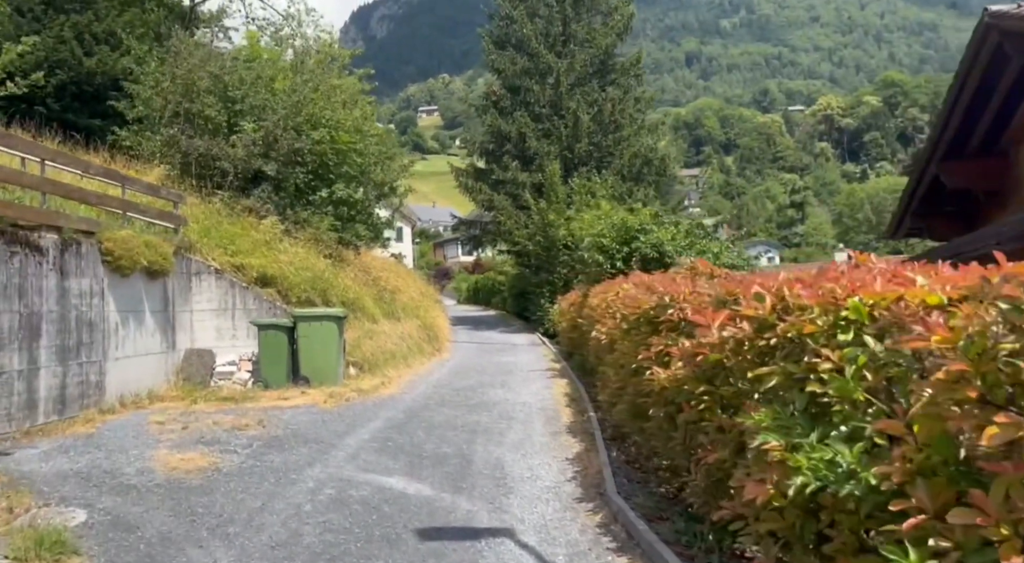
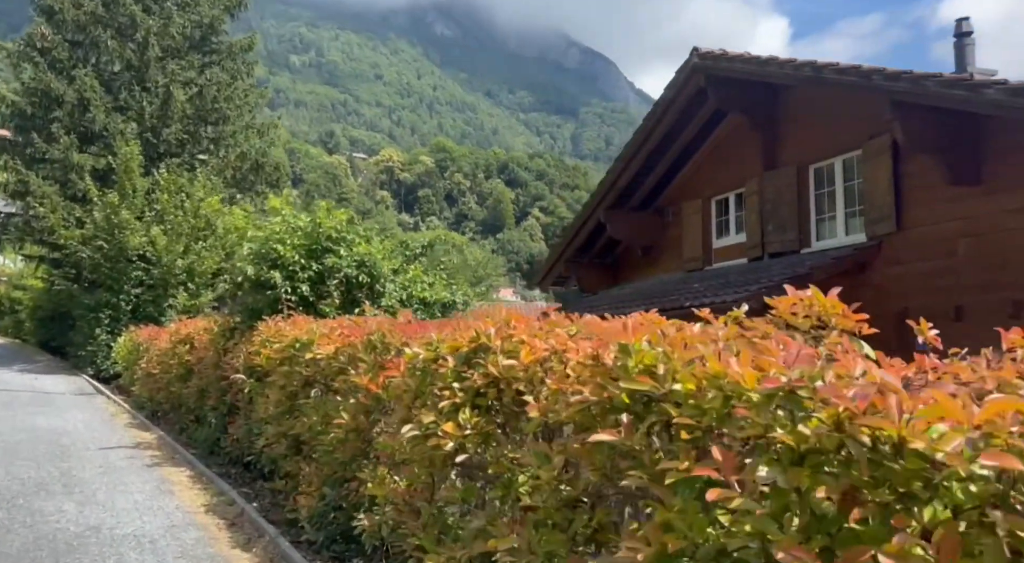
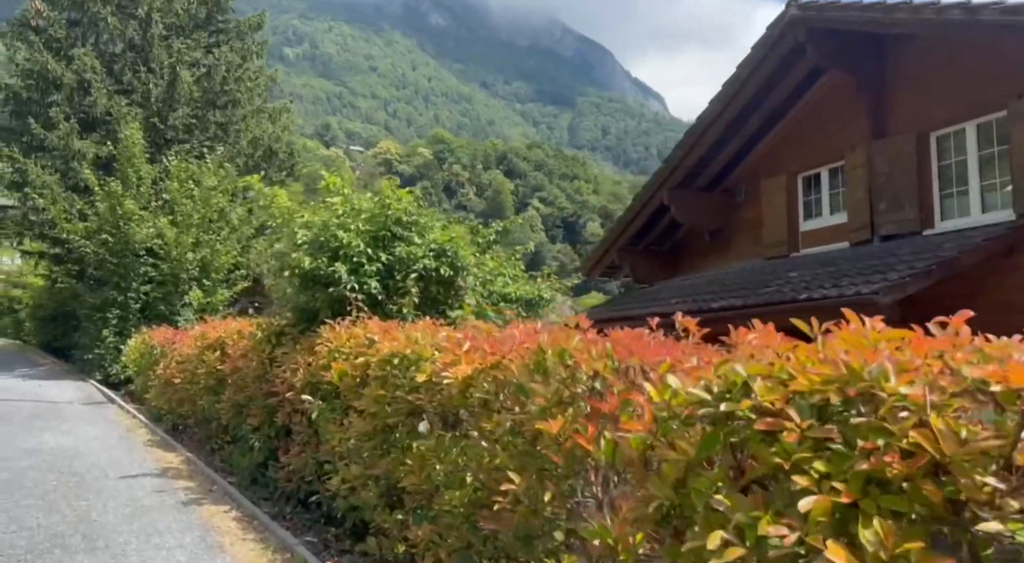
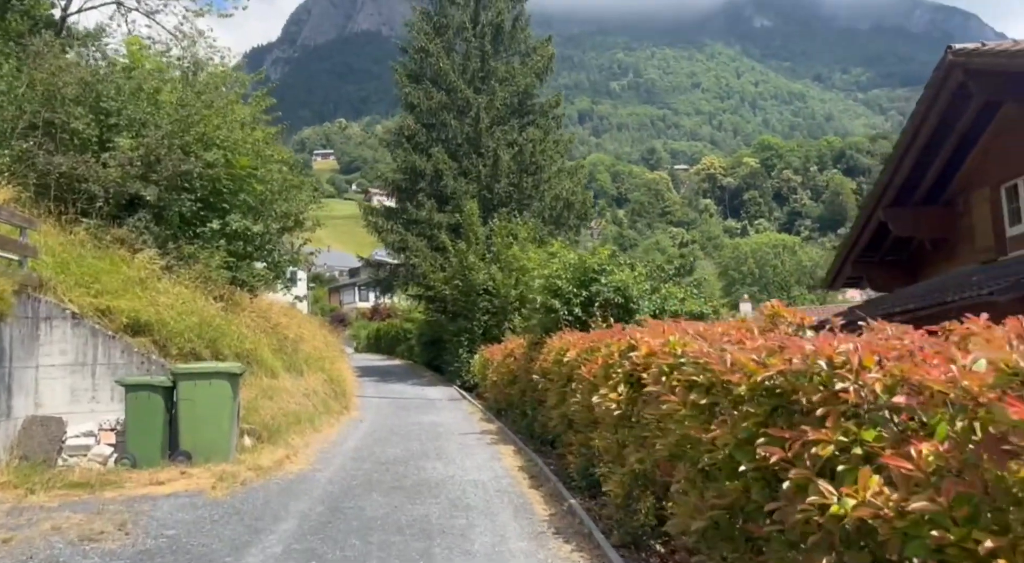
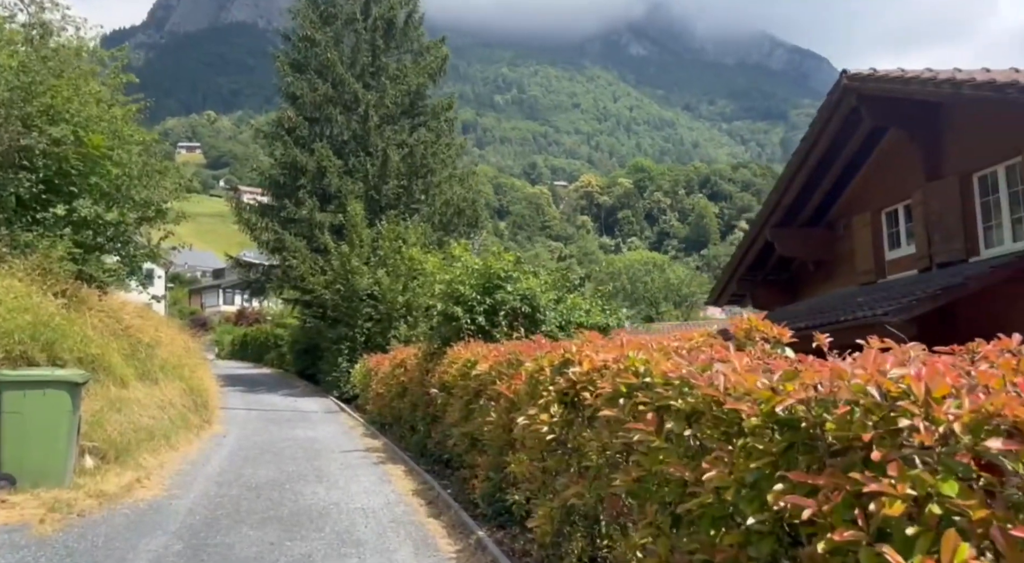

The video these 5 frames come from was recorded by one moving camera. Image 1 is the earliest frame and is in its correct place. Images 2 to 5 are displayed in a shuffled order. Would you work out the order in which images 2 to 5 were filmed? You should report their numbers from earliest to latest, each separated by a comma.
4, 5, 2, 3
